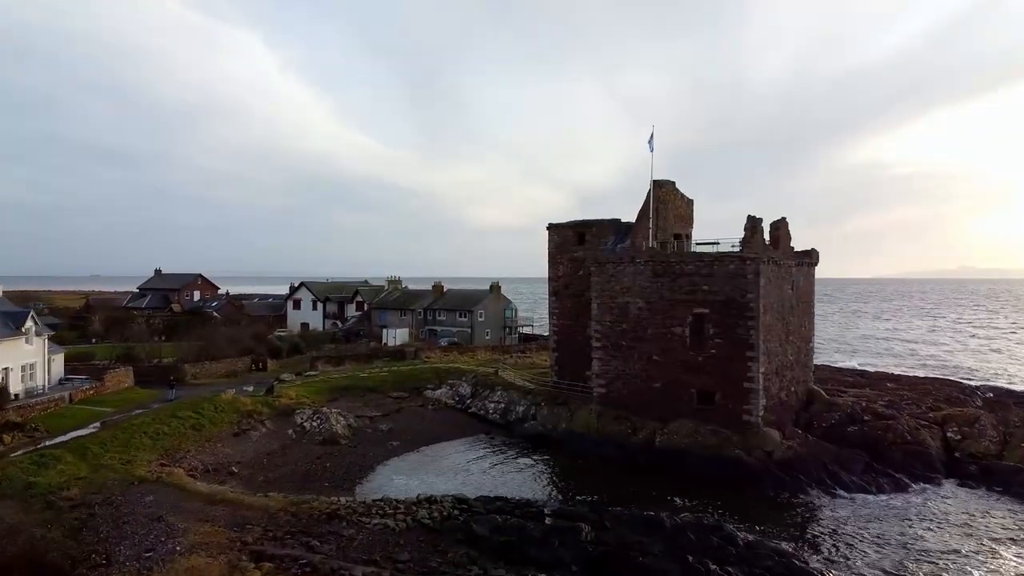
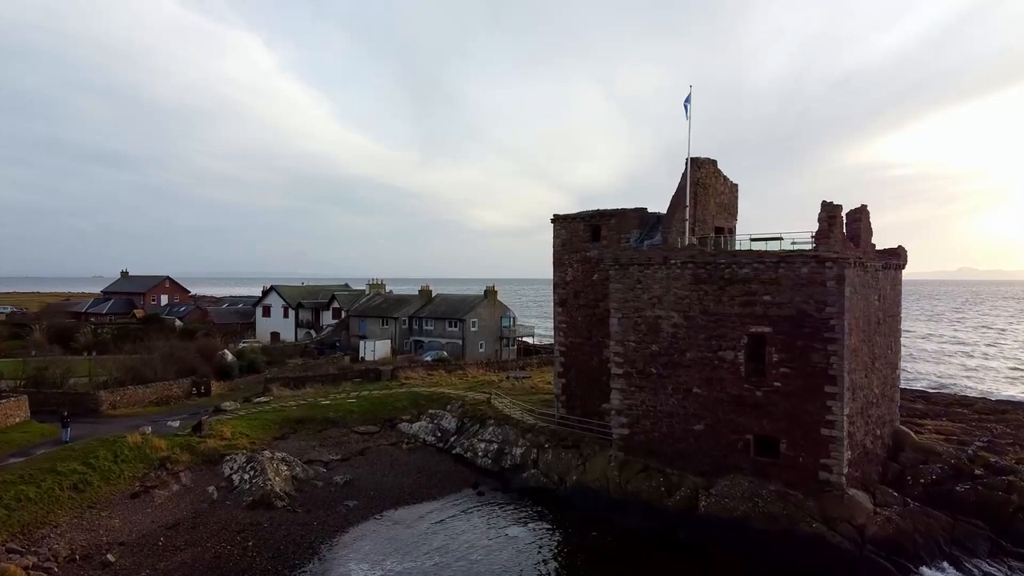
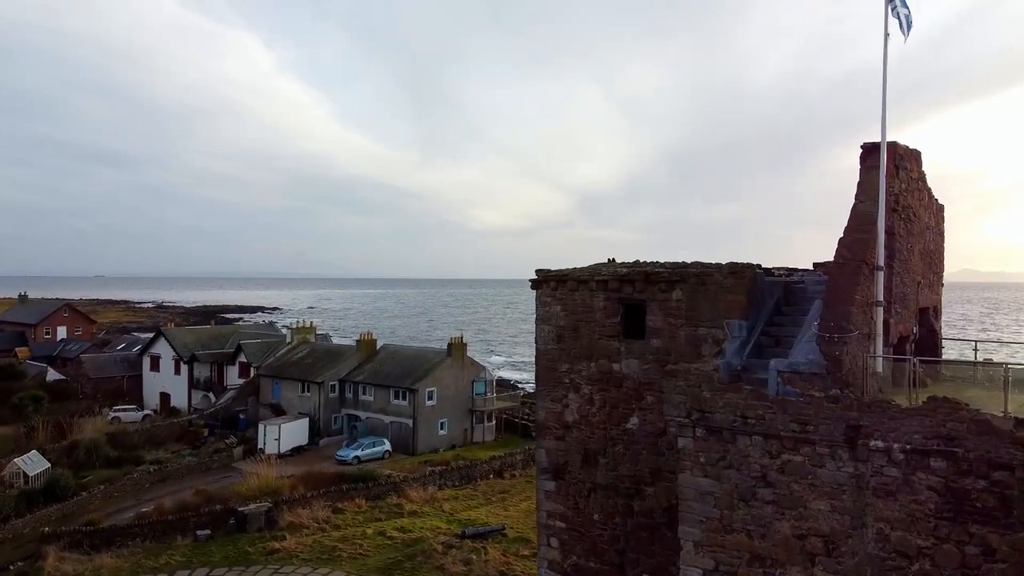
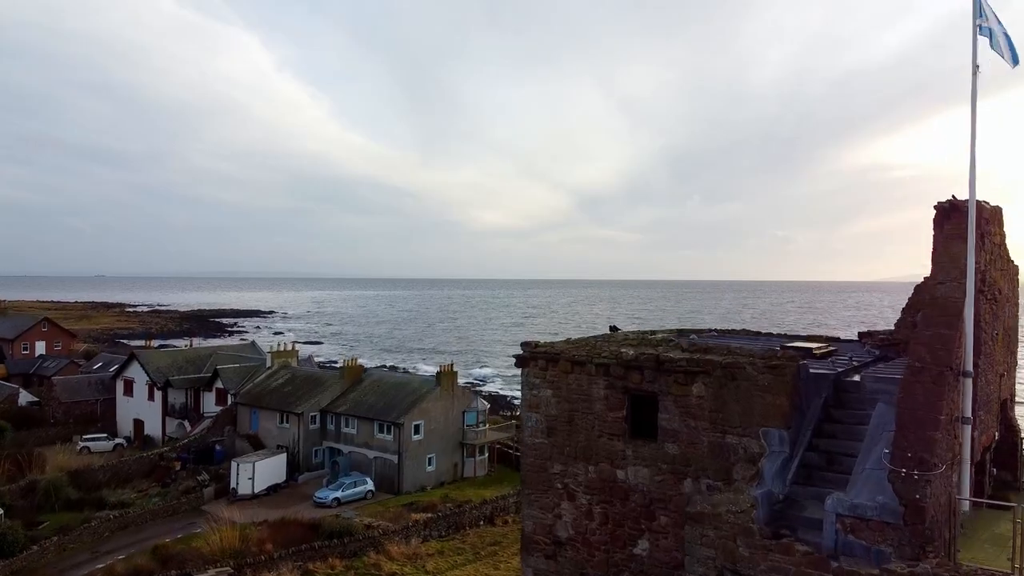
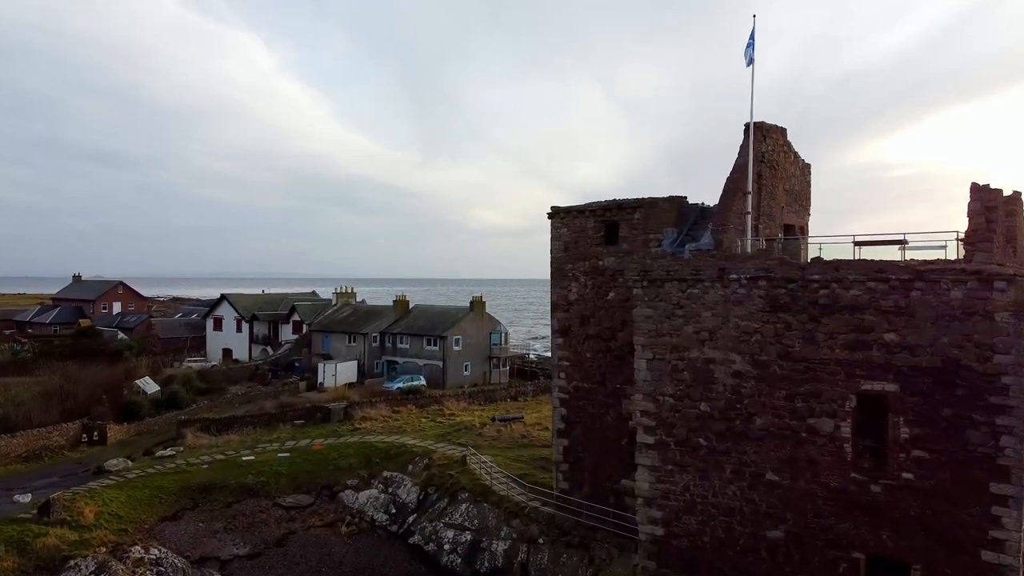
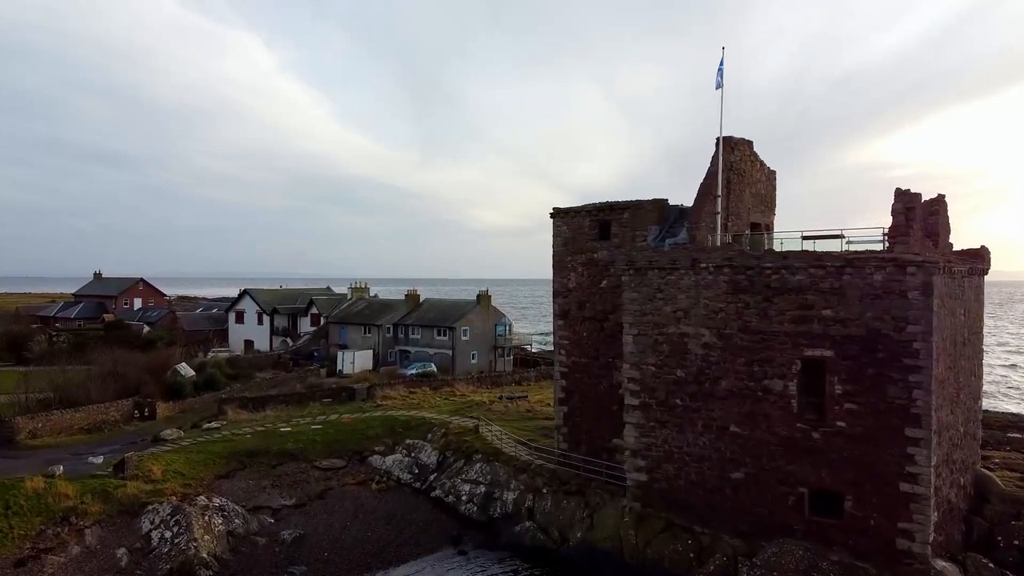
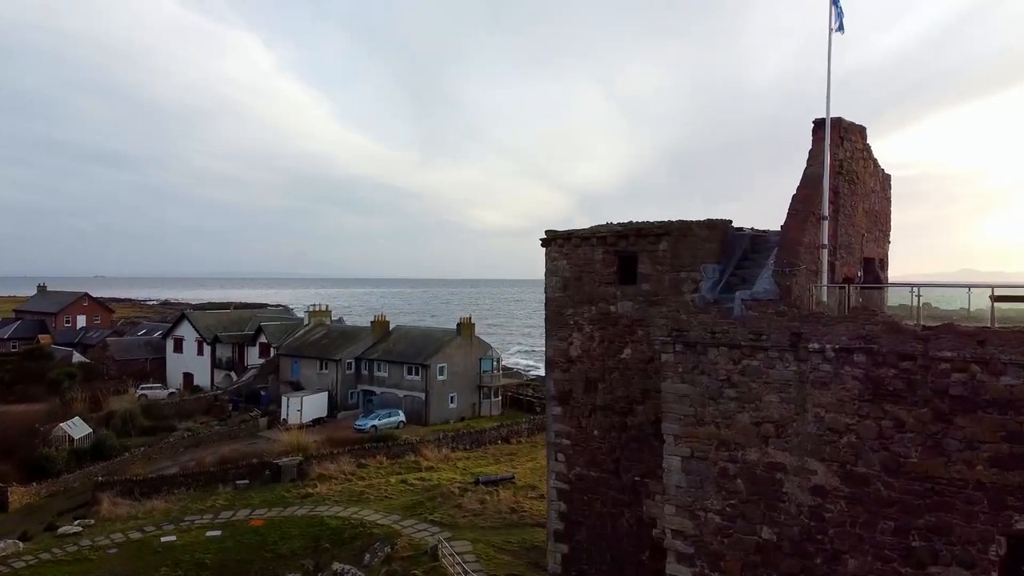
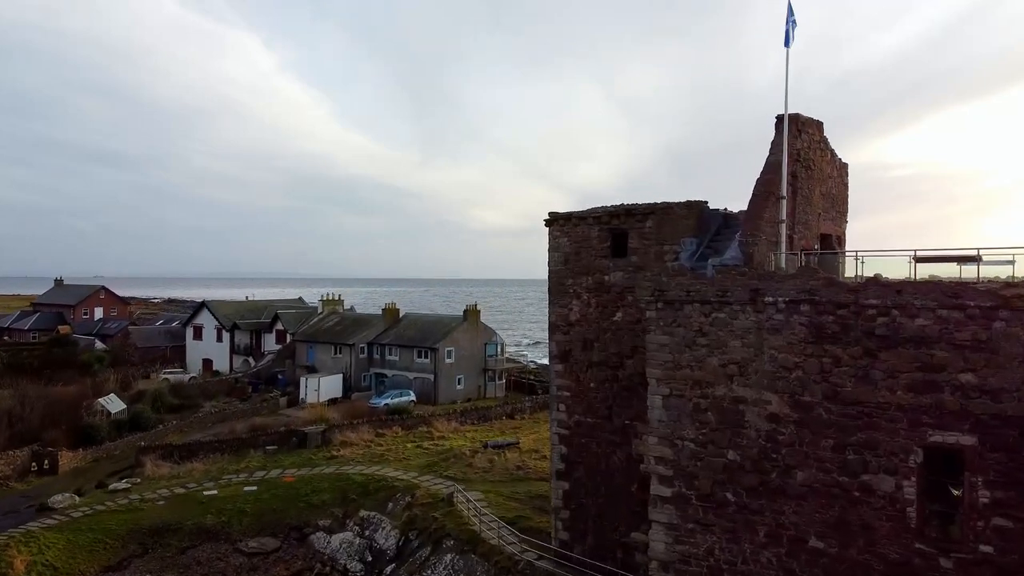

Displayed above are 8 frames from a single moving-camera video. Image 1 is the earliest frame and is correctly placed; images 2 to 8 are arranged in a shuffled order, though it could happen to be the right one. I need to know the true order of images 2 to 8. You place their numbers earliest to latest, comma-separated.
2, 6, 5, 8, 7, 3, 4
